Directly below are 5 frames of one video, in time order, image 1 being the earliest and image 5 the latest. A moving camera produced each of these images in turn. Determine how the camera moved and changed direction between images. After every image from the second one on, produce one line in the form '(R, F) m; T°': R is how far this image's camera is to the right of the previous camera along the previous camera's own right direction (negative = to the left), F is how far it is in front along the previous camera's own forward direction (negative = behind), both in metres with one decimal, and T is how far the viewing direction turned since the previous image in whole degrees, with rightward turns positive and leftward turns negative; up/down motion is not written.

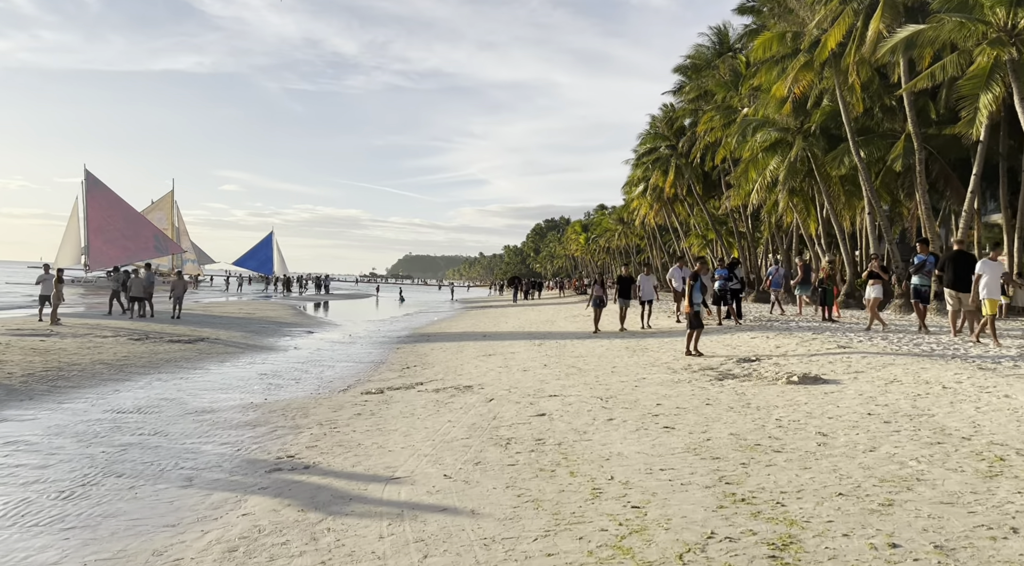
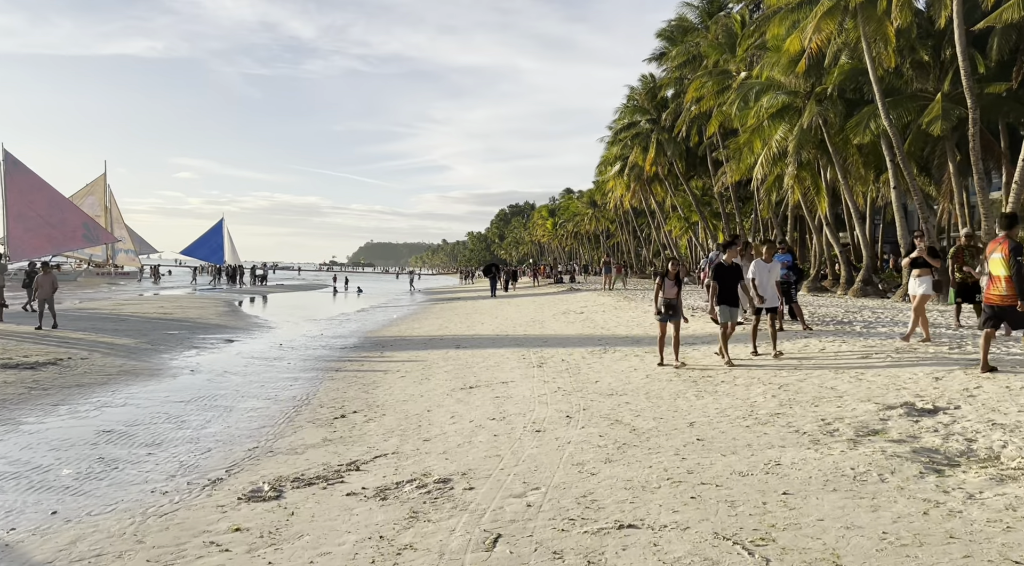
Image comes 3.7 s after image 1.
(-0.3, +4.7) m; +3°
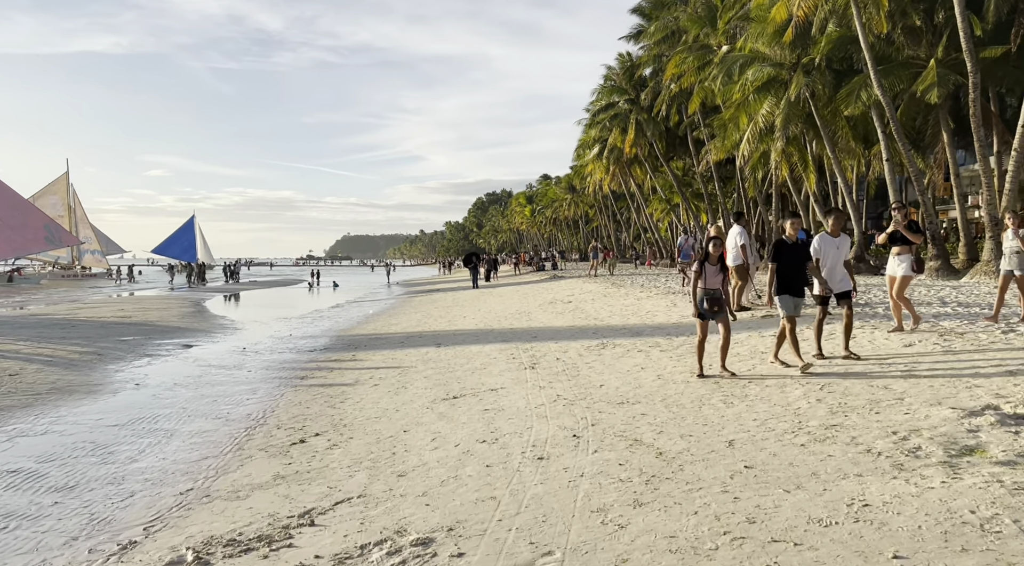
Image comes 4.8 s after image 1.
(-0.1, +1.3) m; +2°
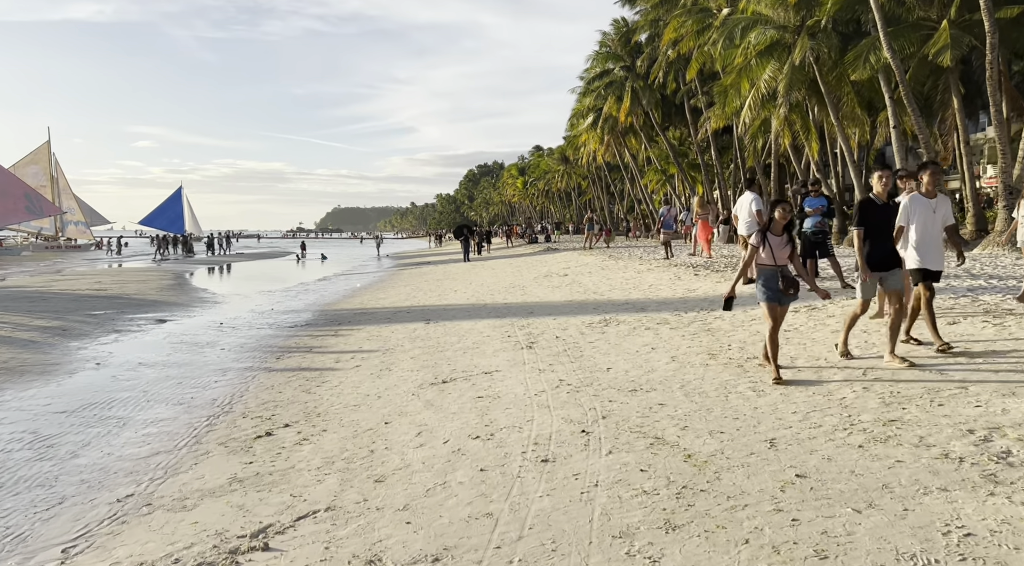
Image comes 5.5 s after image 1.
(0.0, +0.9) m; +1°
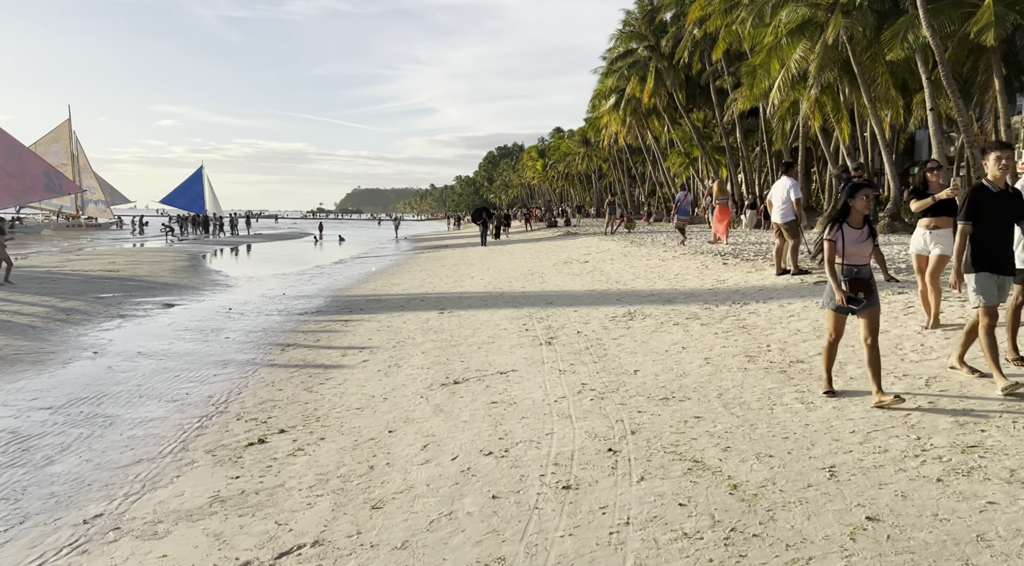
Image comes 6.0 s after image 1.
(0.0, +0.6) m; -1°
